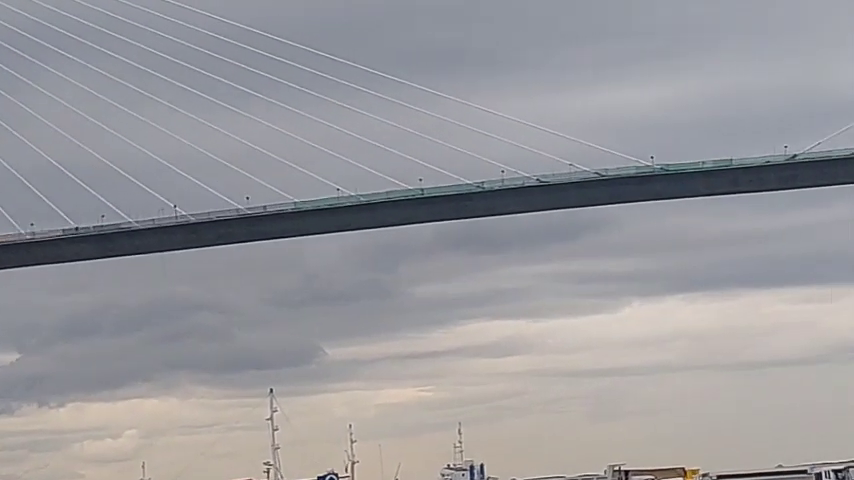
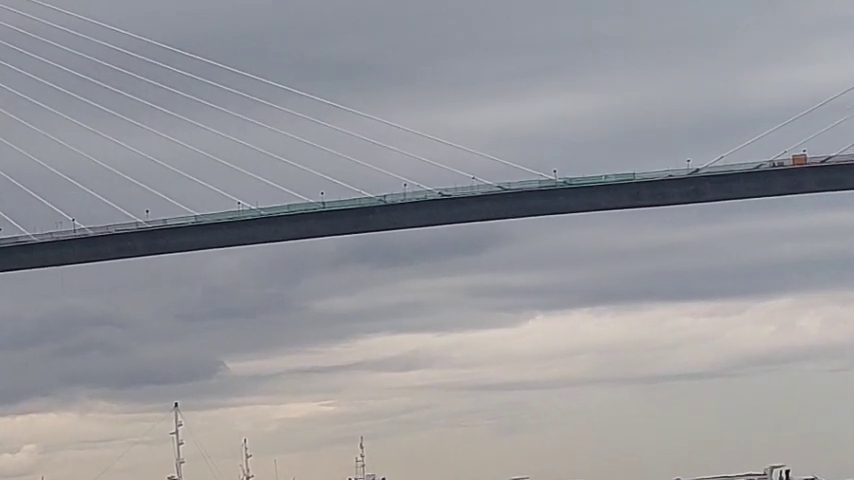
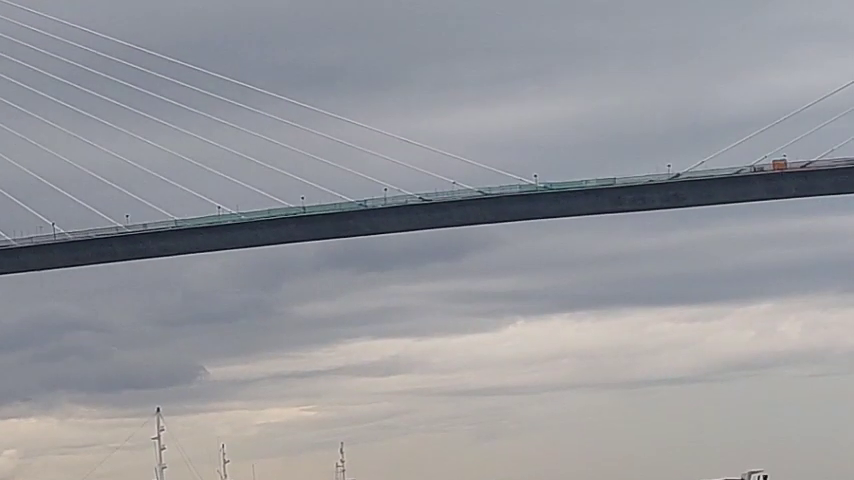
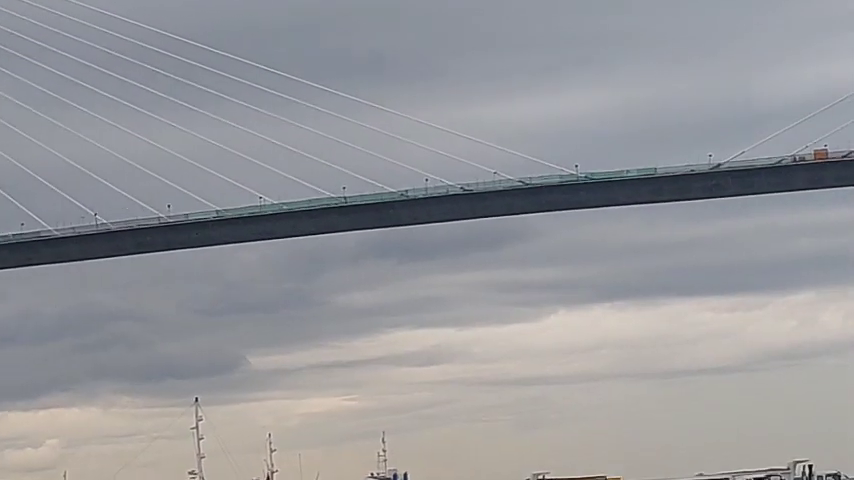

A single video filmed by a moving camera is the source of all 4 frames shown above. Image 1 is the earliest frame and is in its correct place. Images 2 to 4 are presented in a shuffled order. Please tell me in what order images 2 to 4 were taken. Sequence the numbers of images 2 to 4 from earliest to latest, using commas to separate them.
4, 2, 3
